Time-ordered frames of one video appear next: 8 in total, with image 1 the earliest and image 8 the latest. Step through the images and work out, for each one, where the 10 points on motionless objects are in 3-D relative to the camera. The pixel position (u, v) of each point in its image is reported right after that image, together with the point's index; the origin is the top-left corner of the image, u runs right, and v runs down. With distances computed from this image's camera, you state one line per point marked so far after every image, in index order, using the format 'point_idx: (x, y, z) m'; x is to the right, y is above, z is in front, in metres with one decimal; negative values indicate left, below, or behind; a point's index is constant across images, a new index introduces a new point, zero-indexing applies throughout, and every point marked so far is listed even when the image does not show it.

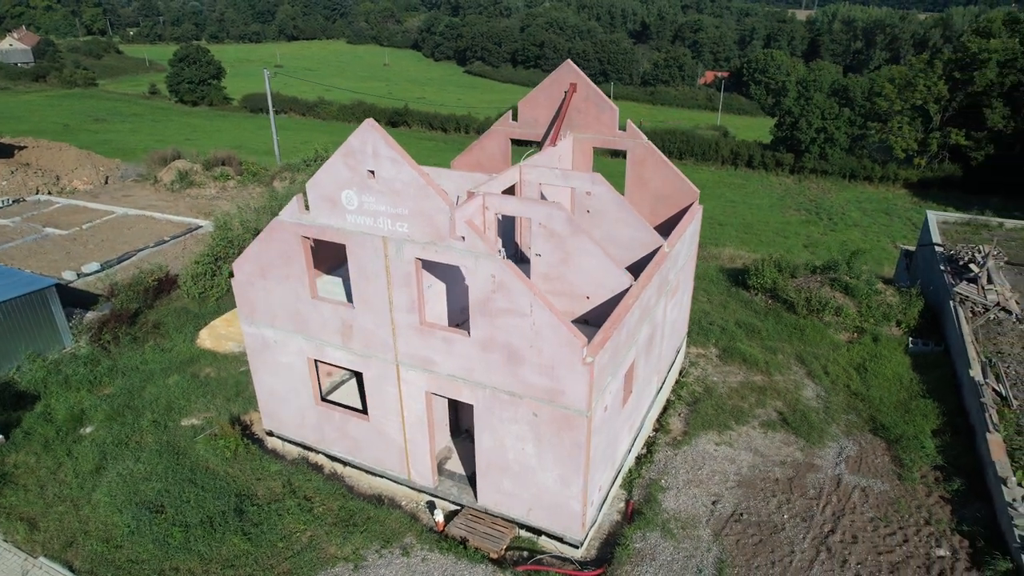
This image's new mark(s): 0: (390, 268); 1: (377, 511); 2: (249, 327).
0: (-1.8, +0.3, +9.4) m
1: (-2.1, -3.6, +10.4) m
2: (-4.7, -0.7, +11.5) m
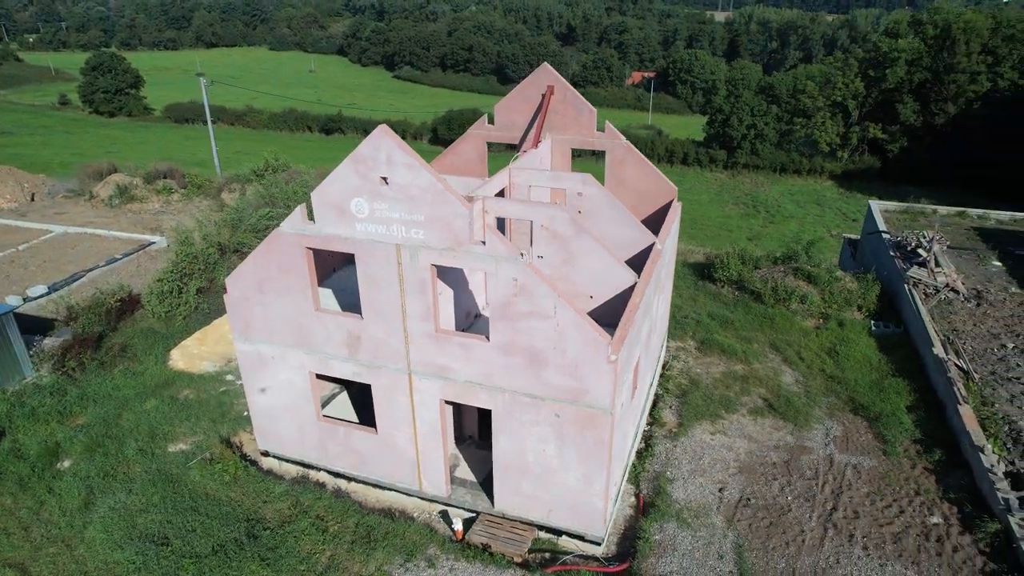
0: (-1.6, +0.2, +9.2) m
1: (-1.8, -3.8, +10.2) m
2: (-4.6, -1.0, +11.0) m
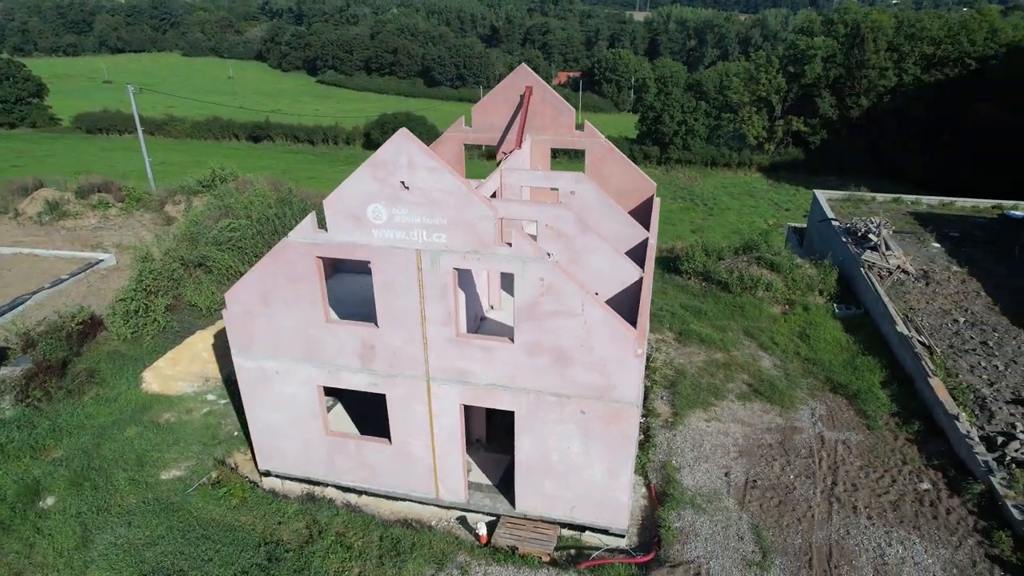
0: (-1.2, +0.1, +9.1) m
1: (-1.4, -3.9, +10.0) m
2: (-4.4, -1.2, +10.5) m
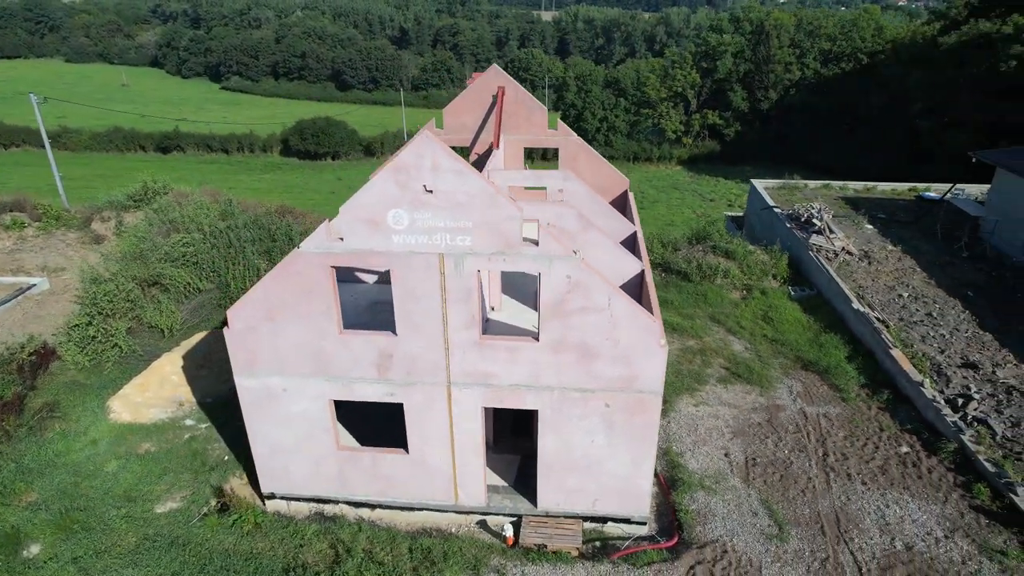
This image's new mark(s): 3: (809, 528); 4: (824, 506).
0: (-0.9, 0.0, +9.0) m
1: (-0.9, -3.9, +9.9) m
2: (-4.2, -1.4, +10.0) m
3: (+4.8, -3.9, +10.4) m
4: (+5.3, -3.7, +10.9) m
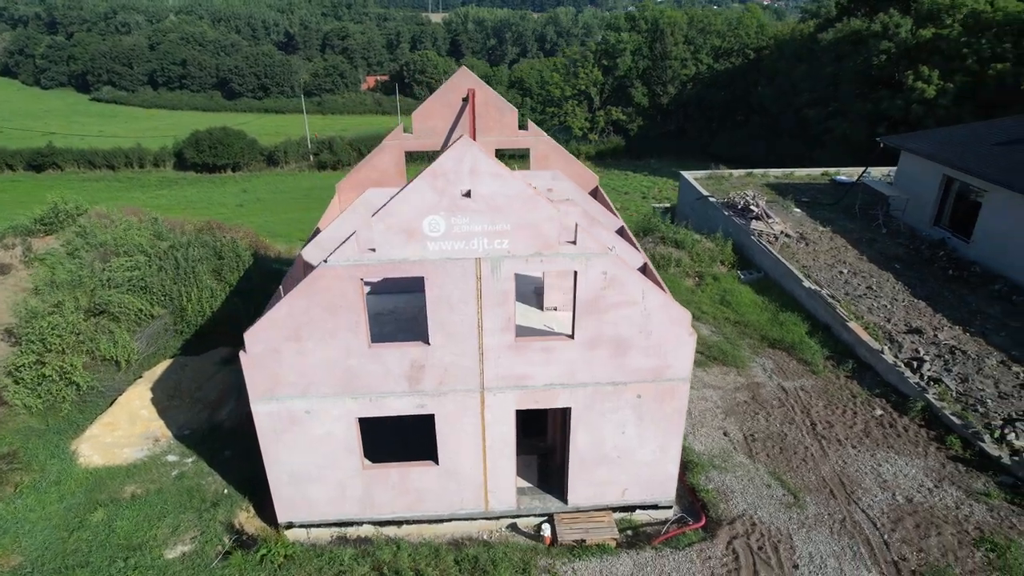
0: (-0.4, 0.0, +8.9) m
1: (-0.3, -4.0, +9.8) m
2: (-3.7, -1.7, +9.5) m
3: (+5.3, -3.6, +11.1) m
4: (+5.7, -3.4, +11.7) m
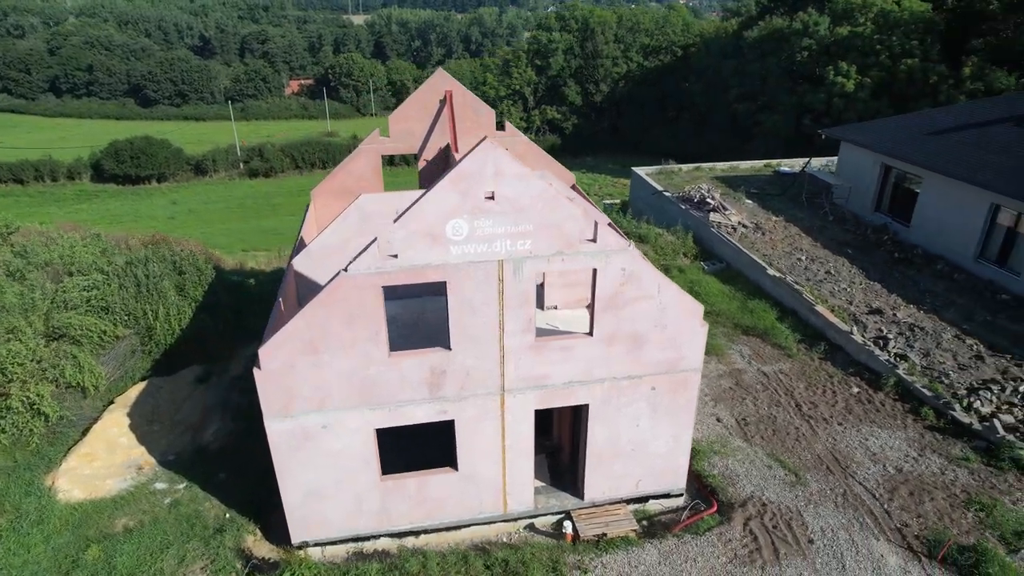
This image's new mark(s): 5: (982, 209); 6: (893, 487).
0: (-0.1, -0.1, +8.9) m
1: (+0.1, -4.0, +9.7) m
2: (-3.3, -1.9, +9.1) m
3: (+5.6, -3.3, +11.6) m
4: (+5.9, -3.1, +12.3) m
5: (+14.1, +2.3, +19.2) m
6: (+6.6, -3.4, +11.0) m
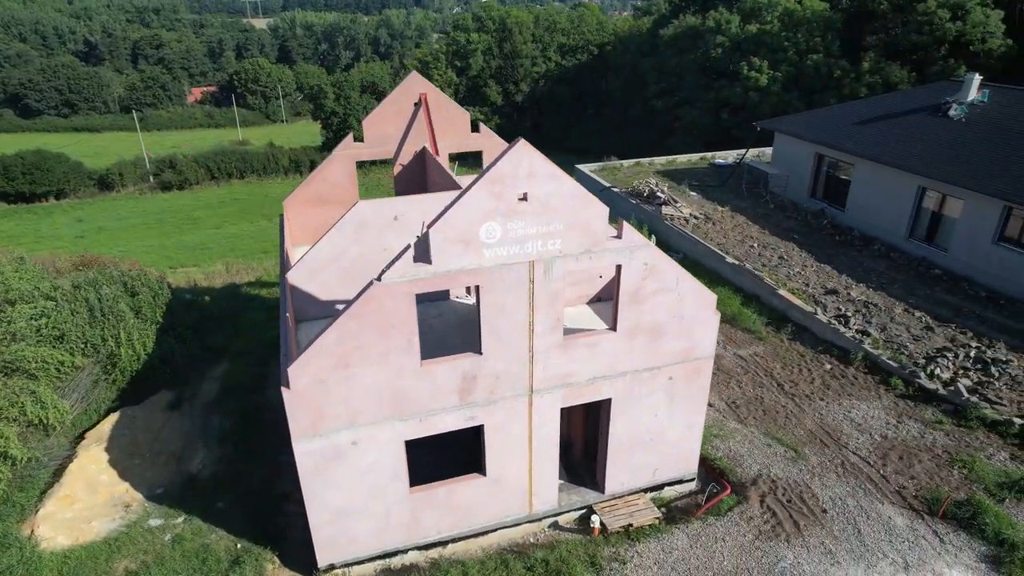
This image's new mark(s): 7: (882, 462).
0: (+0.3, -0.1, +8.9) m
1: (+0.7, -4.0, +9.8) m
2: (-2.8, -2.1, +8.7) m
3: (+5.8, -3.0, +12.3) m
4: (+6.0, -2.8, +13.0) m
5: (+13.0, +3.1, +20.8) m
6: (+6.9, -3.1, +11.8) m
7: (+6.7, -3.2, +11.6) m
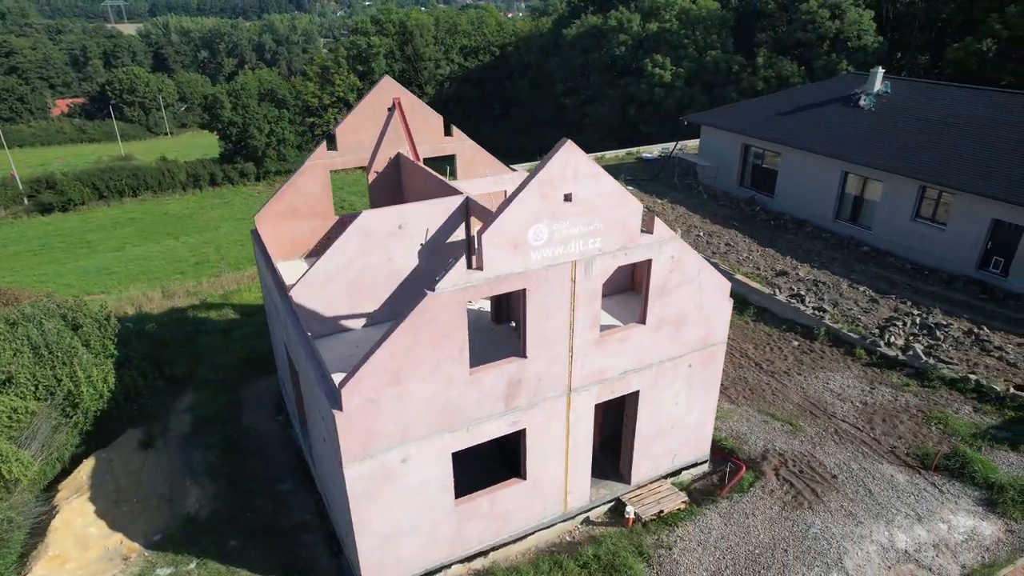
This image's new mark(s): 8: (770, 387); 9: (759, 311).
0: (+0.9, -0.1, +8.9) m
1: (+1.4, -4.0, +9.9) m
2: (-2.0, -2.3, +8.3) m
3: (+6.0, -2.6, +13.1) m
4: (+6.1, -2.4, +13.8) m
5: (+11.4, +3.9, +22.6) m
6: (+7.1, -2.6, +12.8) m
7: (+7.0, -2.7, +12.6) m
8: (+5.8, -2.2, +14.4) m
9: (+7.0, -0.7, +18.0) m
